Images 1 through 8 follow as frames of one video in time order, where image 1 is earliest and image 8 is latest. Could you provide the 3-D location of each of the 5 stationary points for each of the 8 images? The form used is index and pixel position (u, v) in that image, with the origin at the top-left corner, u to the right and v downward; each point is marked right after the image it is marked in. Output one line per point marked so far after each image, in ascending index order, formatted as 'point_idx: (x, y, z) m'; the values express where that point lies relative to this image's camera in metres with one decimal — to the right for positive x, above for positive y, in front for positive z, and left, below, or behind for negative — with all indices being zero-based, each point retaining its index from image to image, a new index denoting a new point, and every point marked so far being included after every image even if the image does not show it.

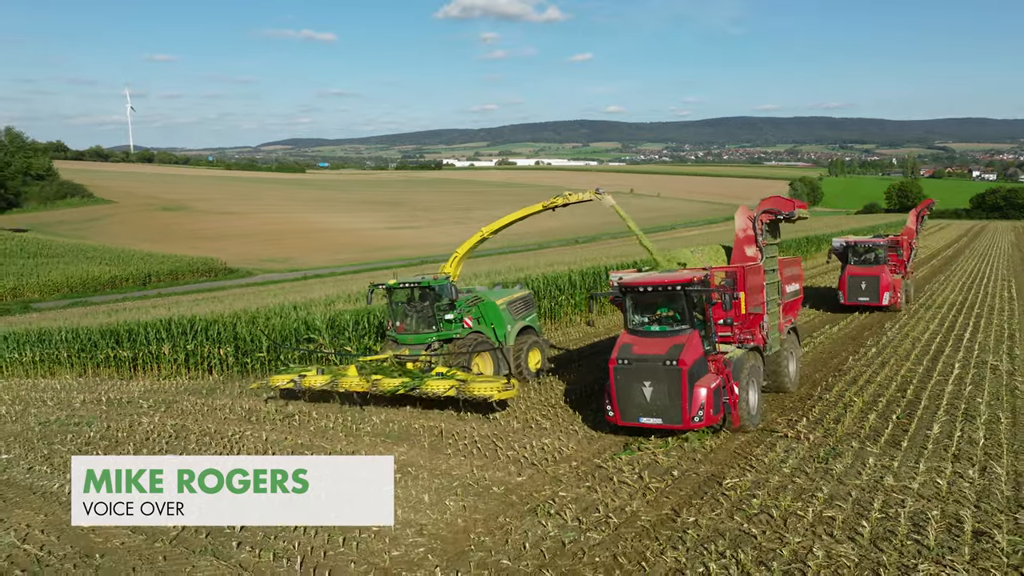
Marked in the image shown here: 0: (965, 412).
0: (+5.9, -1.6, +10.0) m
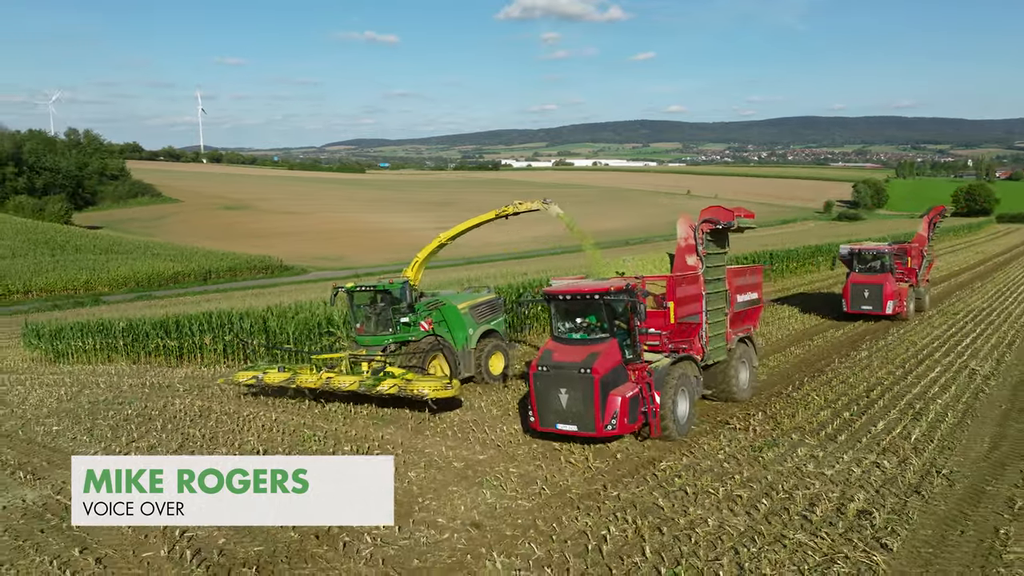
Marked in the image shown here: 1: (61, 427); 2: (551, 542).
0: (+5.6, -1.7, +10.6) m
1: (-6.9, -2.1, +11.7) m
2: (+0.3, -2.1, +6.4) m
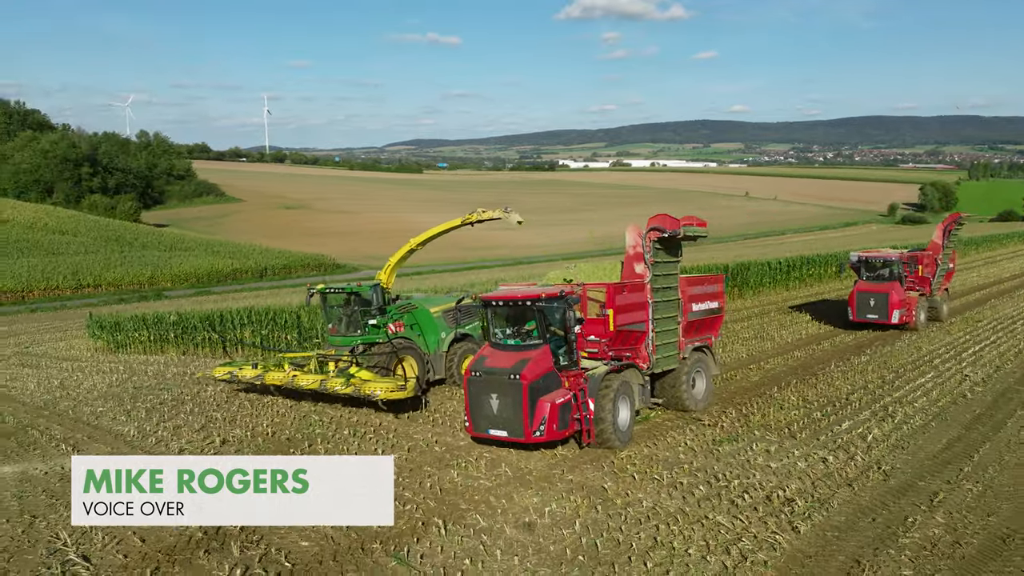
0: (+5.4, -1.8, +11.0) m
1: (-7.0, -2.0, +13.0) m
2: (-0.1, -2.2, +7.2) m
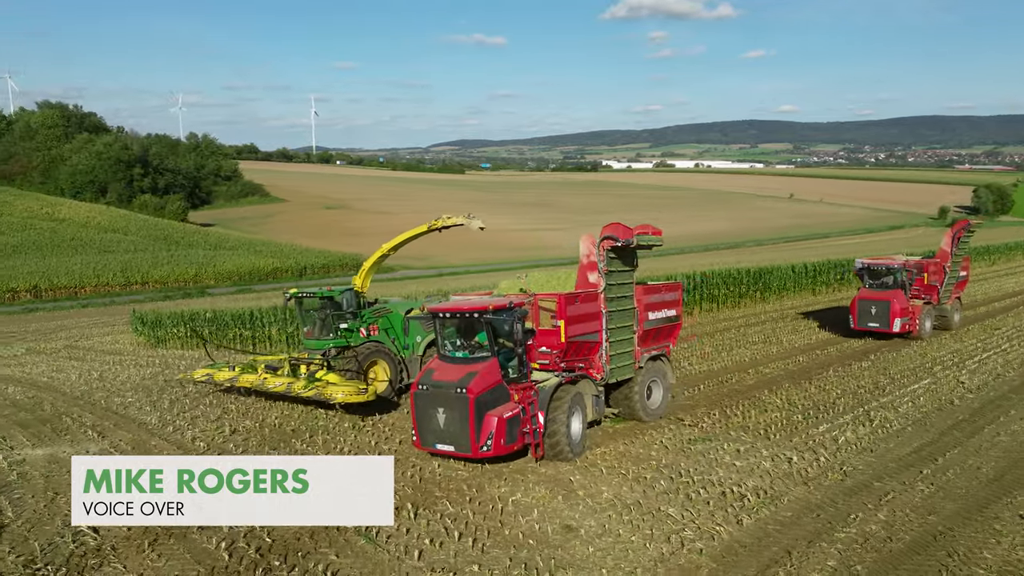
0: (+5.3, -1.9, +11.3) m
1: (-7.0, -2.0, +14.0) m
2: (-0.5, -2.2, +7.8) m
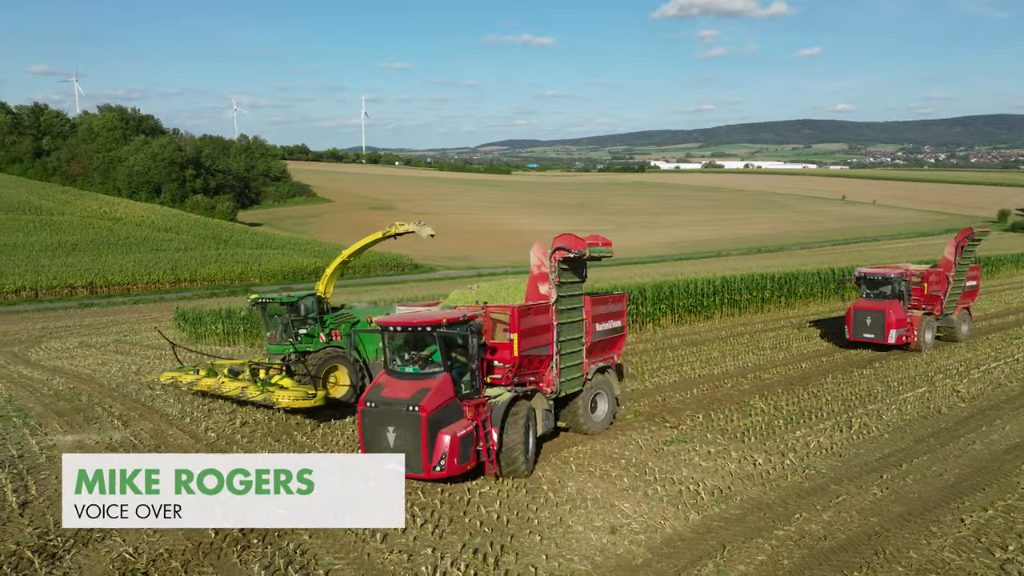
0: (+5.1, -2.1, +11.6) m
1: (-6.9, -2.0, +15.1) m
2: (-0.8, -2.3, +8.5) m
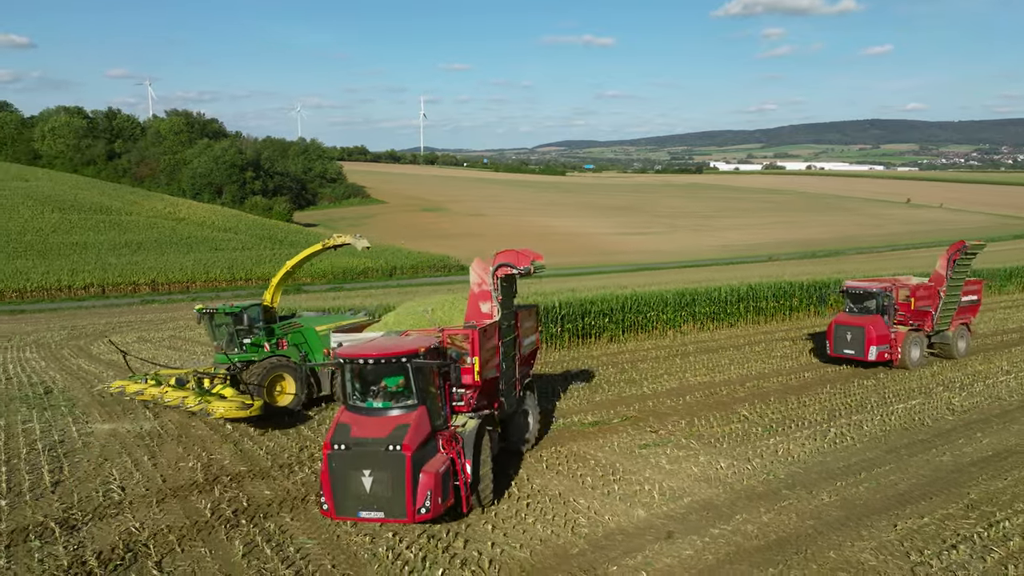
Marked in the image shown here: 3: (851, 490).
0: (+5.0, -2.3, +12.0) m
1: (-6.8, -2.1, +16.4) m
2: (-1.2, -2.4, +9.4) m
3: (+4.2, -2.5, +9.4) m
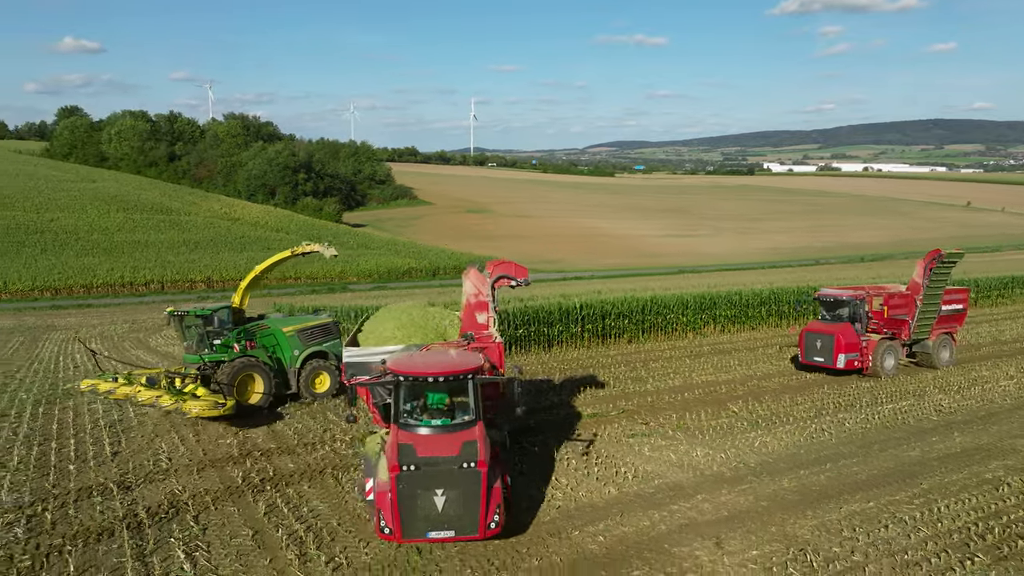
0: (+5.0, -2.4, +12.9) m
1: (-6.4, -2.1, +18.0) m
2: (-1.3, -2.5, +10.6) m
3: (+4.1, -2.6, +10.3) m
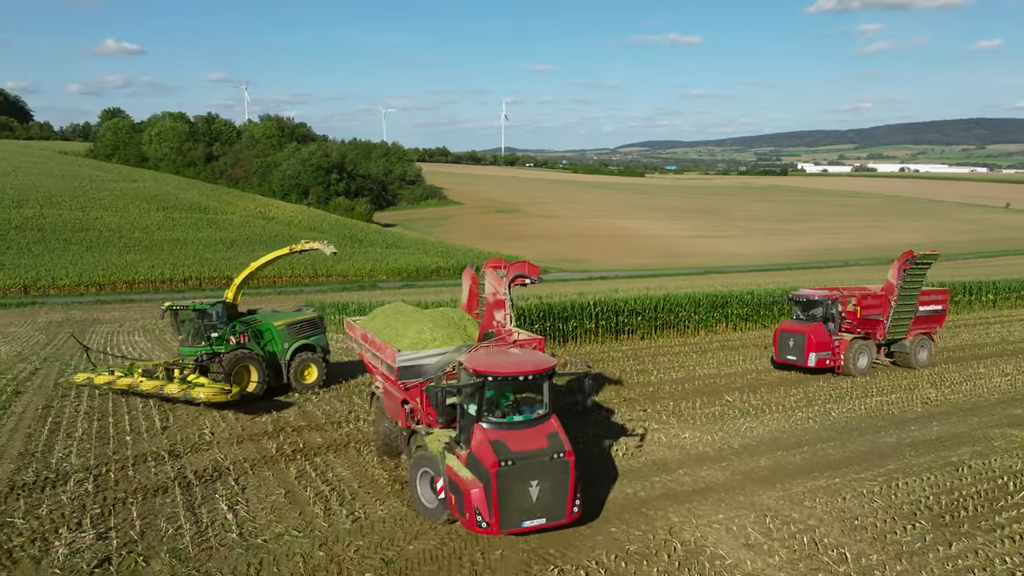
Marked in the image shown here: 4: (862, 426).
0: (+5.2, -2.4, +13.9) m
1: (-6.1, -1.9, +19.4) m
2: (-1.3, -2.4, +11.9) m
3: (+4.1, -2.5, +11.3) m
4: (+6.2, -2.4, +13.4) m
